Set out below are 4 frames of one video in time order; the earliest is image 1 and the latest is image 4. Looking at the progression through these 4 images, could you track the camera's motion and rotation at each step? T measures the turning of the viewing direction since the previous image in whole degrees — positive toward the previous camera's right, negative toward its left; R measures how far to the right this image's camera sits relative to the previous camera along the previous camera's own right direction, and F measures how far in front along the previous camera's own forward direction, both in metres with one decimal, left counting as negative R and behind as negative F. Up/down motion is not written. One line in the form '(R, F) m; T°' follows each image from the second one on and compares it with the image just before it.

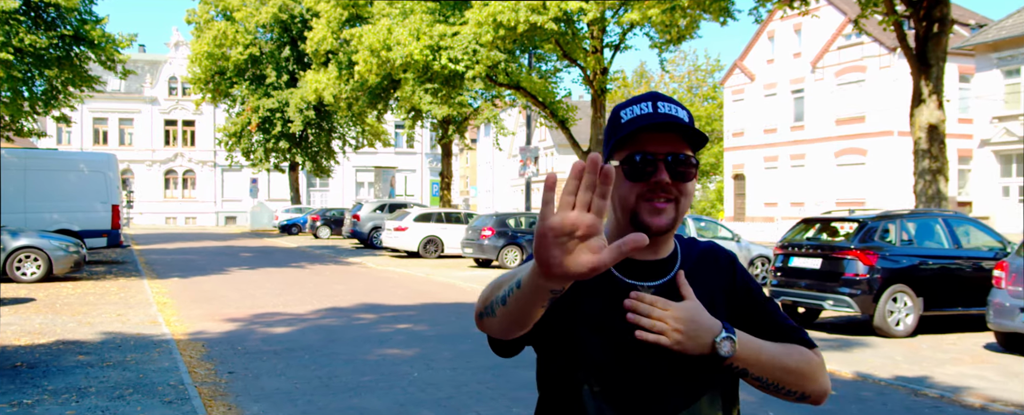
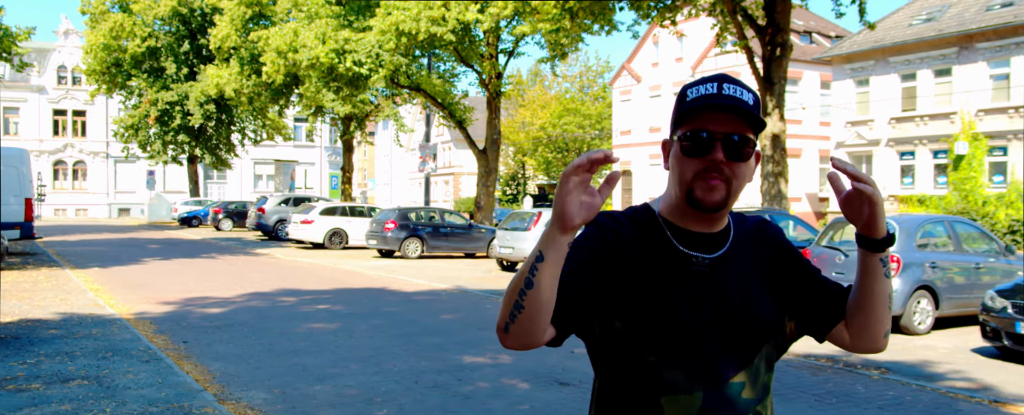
(-0.1, -1.7) m; +9°
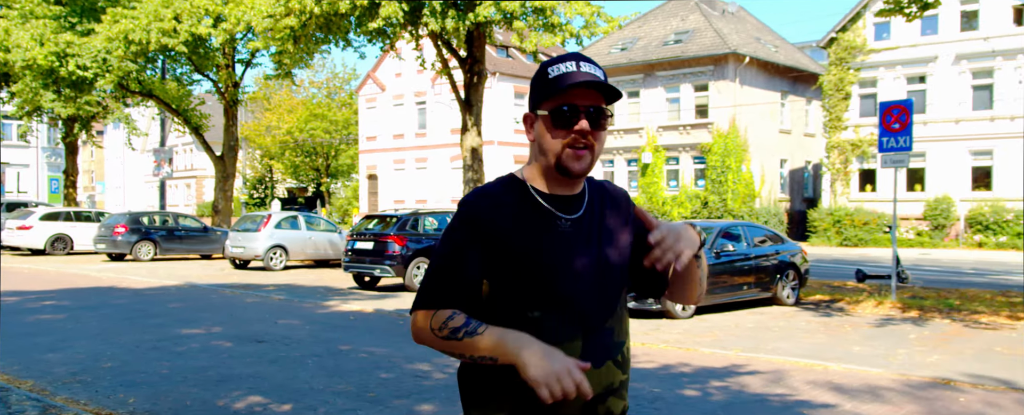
(+0.7, -3.4) m; +20°
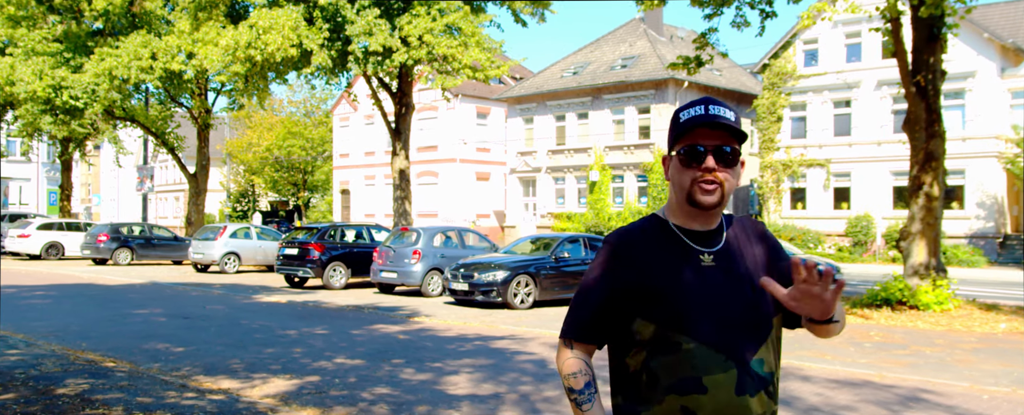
(+2.8, -3.6) m; 0°
